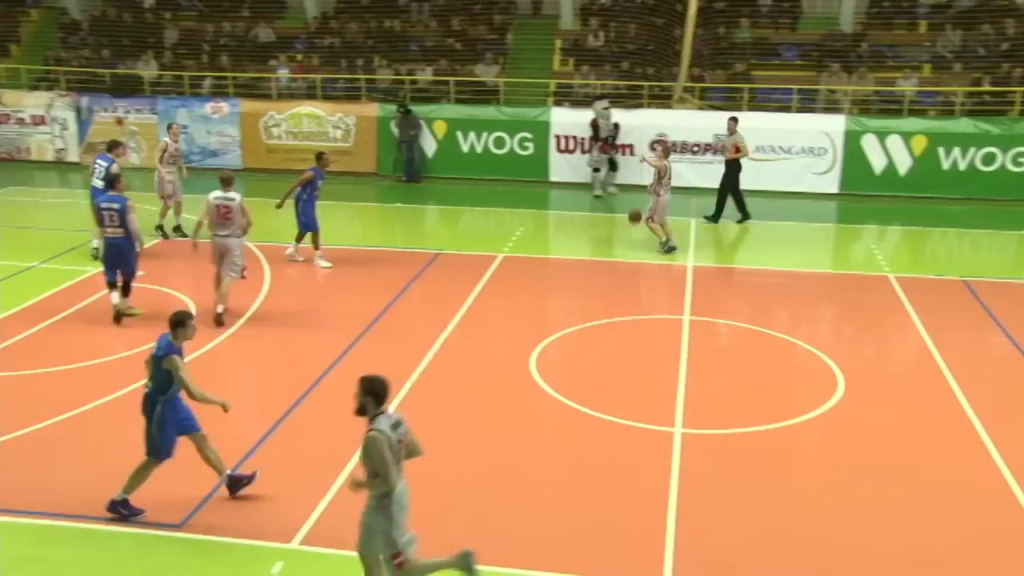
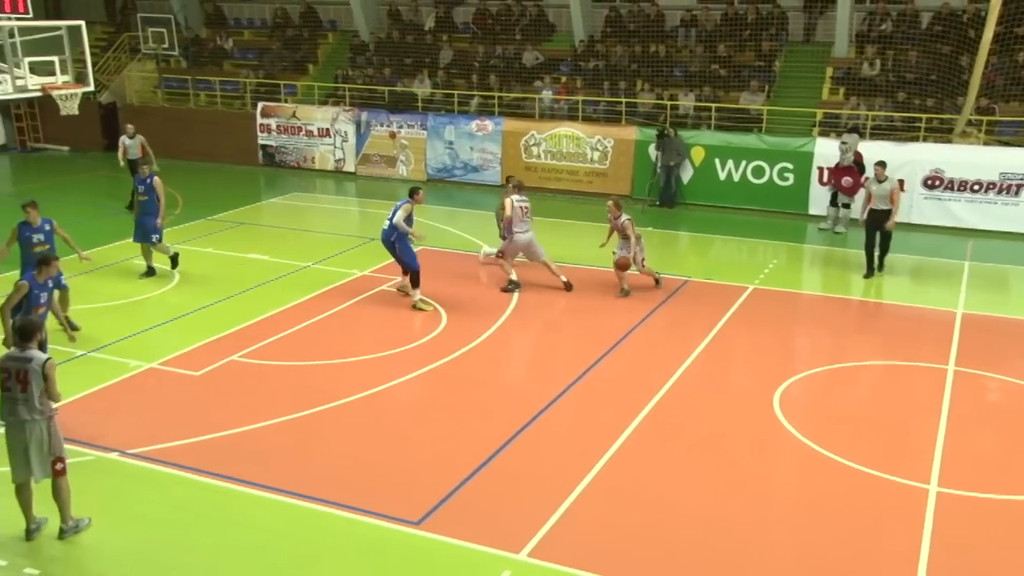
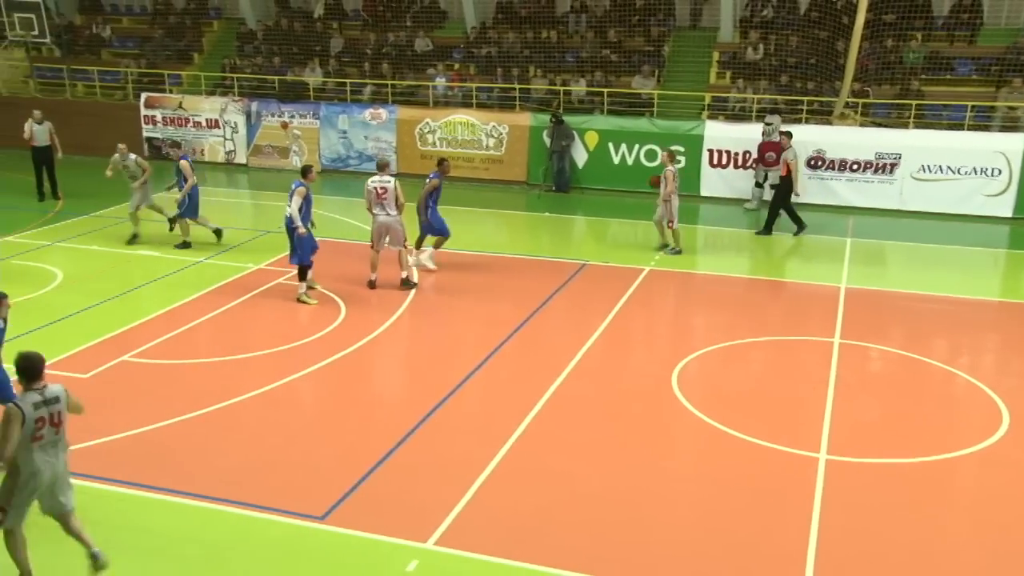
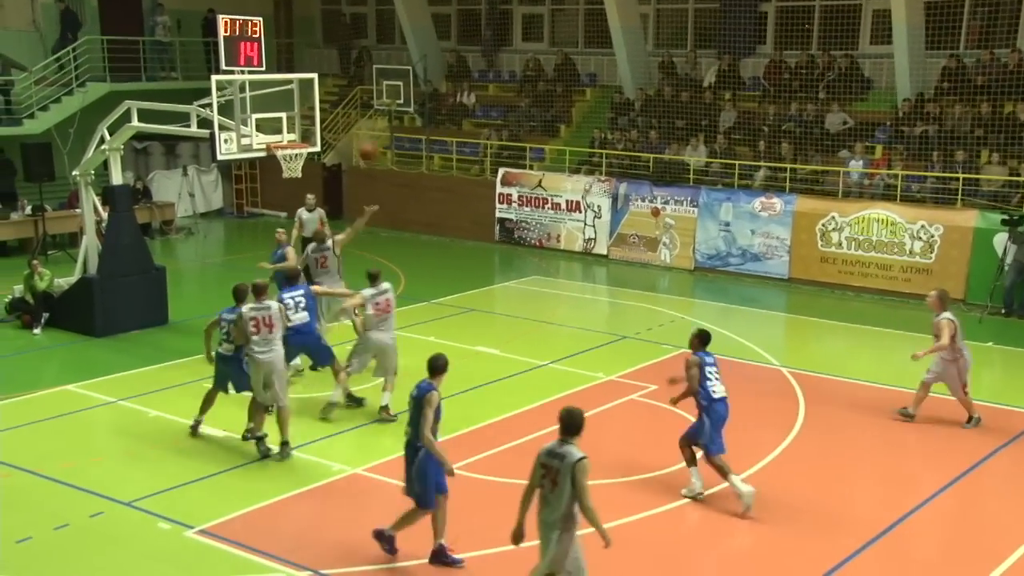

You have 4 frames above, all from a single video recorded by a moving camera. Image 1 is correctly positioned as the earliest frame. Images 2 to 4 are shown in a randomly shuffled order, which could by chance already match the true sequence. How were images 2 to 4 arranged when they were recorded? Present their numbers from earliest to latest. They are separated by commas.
3, 2, 4
